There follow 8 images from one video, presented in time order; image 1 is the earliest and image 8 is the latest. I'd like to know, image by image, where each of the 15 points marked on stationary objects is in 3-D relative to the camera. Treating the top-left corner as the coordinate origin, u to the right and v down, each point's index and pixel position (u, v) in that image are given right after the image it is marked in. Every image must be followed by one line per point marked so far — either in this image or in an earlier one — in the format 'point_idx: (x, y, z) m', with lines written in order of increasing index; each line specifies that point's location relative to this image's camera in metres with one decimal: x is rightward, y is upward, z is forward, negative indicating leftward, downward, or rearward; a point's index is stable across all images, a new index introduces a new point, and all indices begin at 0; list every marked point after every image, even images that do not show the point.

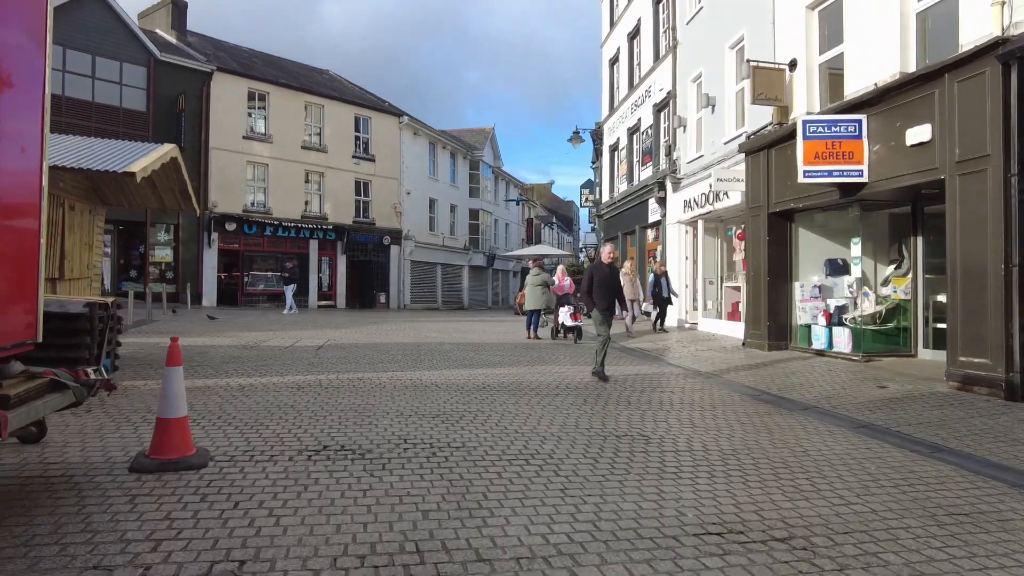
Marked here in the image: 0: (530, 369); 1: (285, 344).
0: (+0.3, -1.2, +9.7) m
1: (-4.3, -1.0, +12.4) m
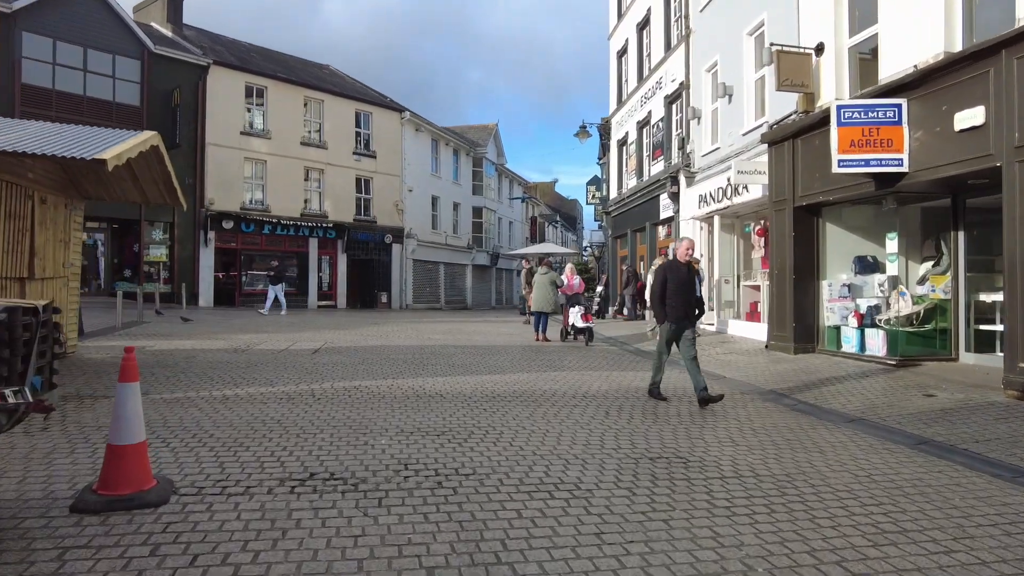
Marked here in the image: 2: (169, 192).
0: (+0.4, -1.2, +9.0) m
1: (-4.1, -1.0, +11.7) m
2: (-4.9, +1.4, +9.4) m
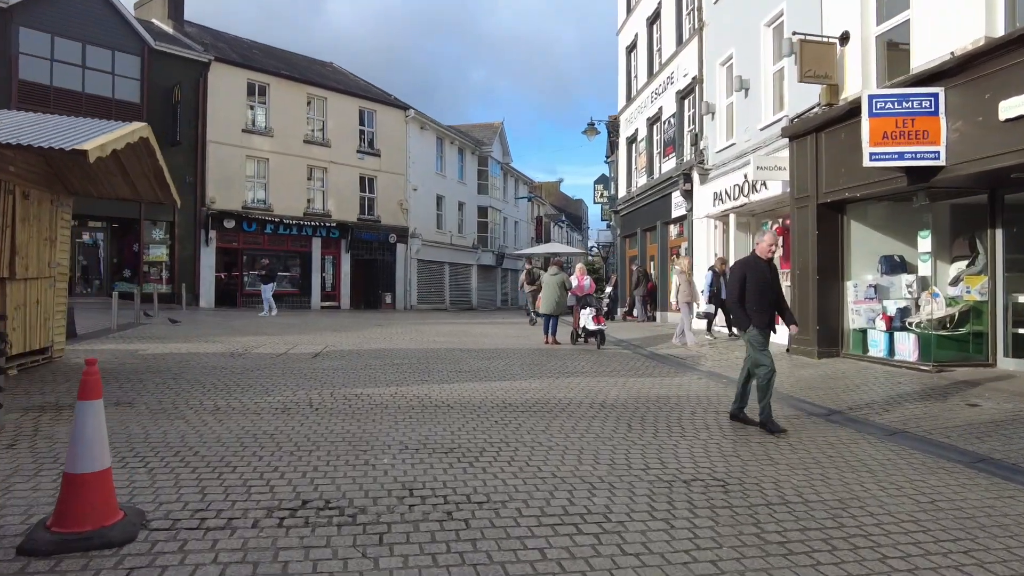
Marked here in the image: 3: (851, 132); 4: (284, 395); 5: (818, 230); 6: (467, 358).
0: (+0.6, -1.2, +8.5) m
1: (-4.0, -1.1, +11.2) m
2: (-4.8, +1.4, +8.9) m
3: (+5.2, +2.4, +10.2) m
4: (-2.4, -1.1, +7.0) m
5: (+5.1, +1.0, +10.9) m
6: (-0.7, -1.1, +10.8) m
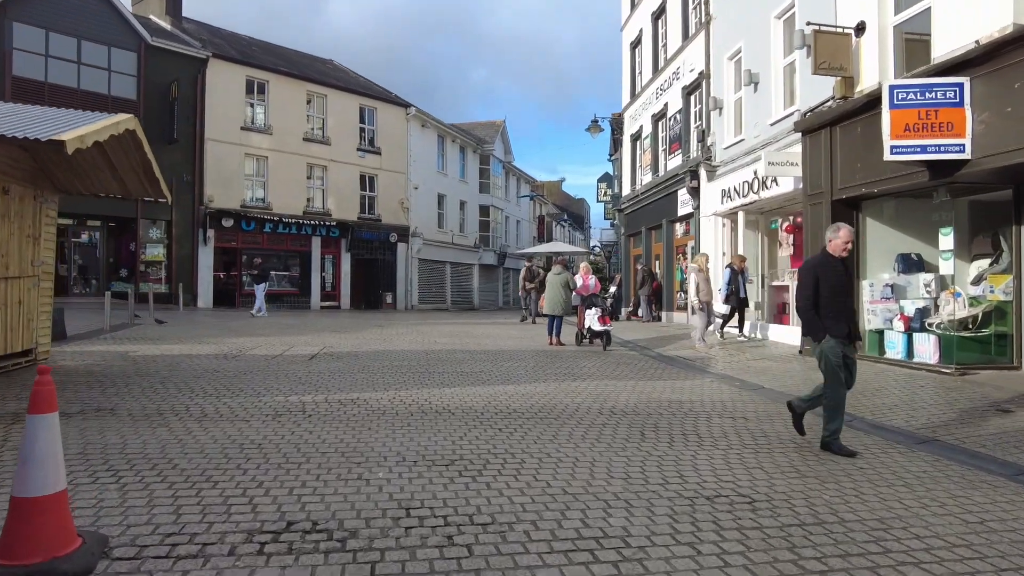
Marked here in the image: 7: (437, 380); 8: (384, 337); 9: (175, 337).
0: (+0.6, -1.2, +8.1) m
1: (-3.9, -1.1, +10.8) m
2: (-4.7, +1.4, +8.5) m
3: (+5.3, +2.4, +9.8) m
4: (-2.4, -1.1, +6.7) m
5: (+5.1, +1.0, +10.6) m
6: (-0.7, -1.1, +10.5) m
7: (-0.9, -1.1, +8.1) m
8: (-2.6, -1.0, +13.5) m
9: (-6.4, -0.9, +12.4) m
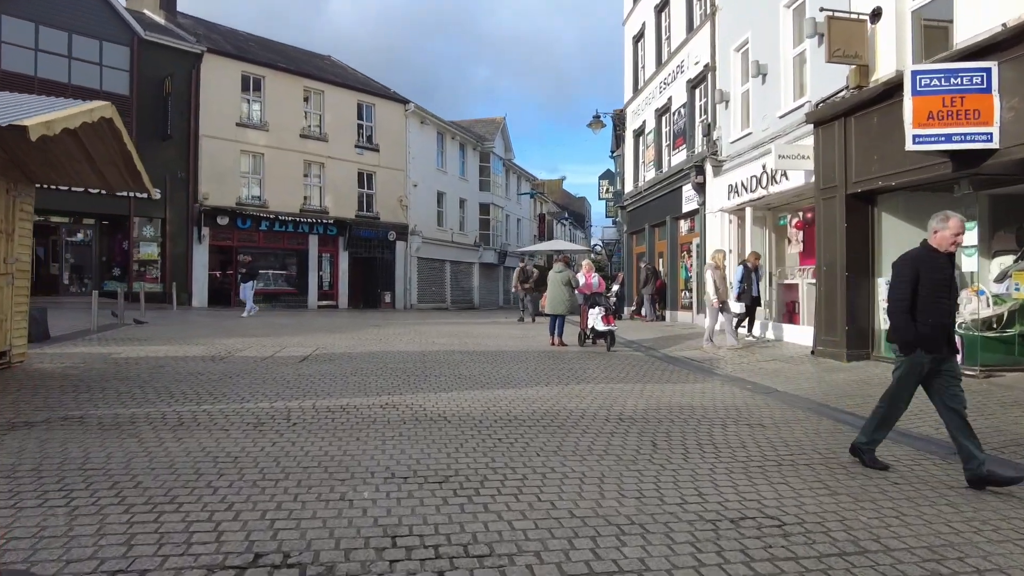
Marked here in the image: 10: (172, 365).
0: (+0.6, -1.2, +7.7) m
1: (-3.9, -1.0, +10.4) m
2: (-4.7, +1.4, +8.1) m
3: (+5.3, +2.5, +9.3) m
4: (-2.4, -1.1, +6.2) m
5: (+5.2, +1.0, +10.1) m
6: (-0.7, -1.1, +10.0) m
7: (-0.9, -1.1, +7.7) m
8: (-2.6, -1.0, +13.1) m
9: (-6.4, -0.9, +12.0) m
10: (-4.5, -1.0, +8.8) m
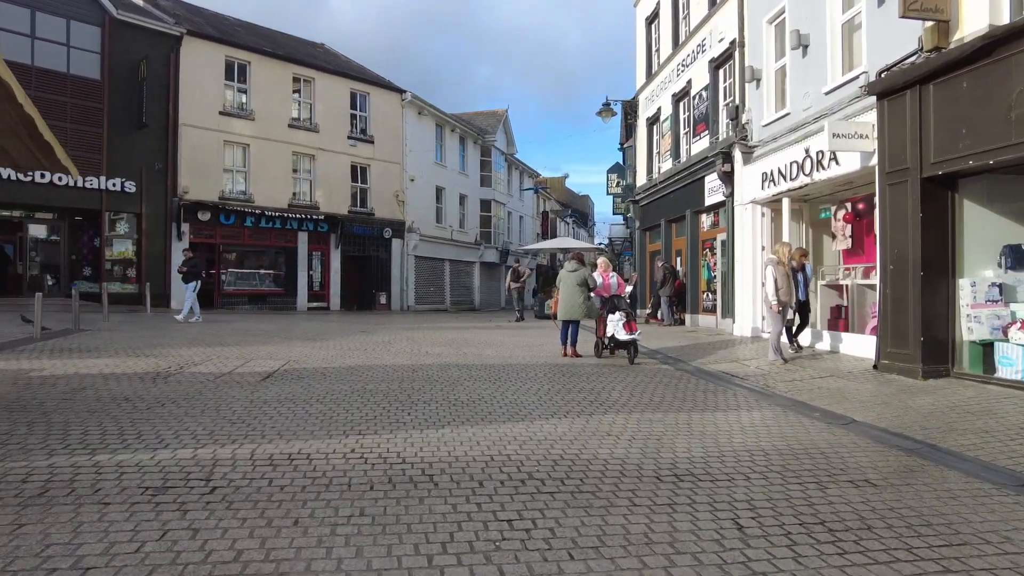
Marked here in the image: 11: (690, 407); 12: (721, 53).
0: (+0.7, -1.2, +6.0) m
1: (-3.8, -1.1, +8.7) m
2: (-4.6, +1.4, +6.4) m
3: (+5.4, +2.4, +7.6) m
4: (-2.3, -1.2, +4.5) m
5: (+5.2, +1.0, +8.4) m
6: (-0.6, -1.1, +8.3) m
7: (-0.8, -1.2, +6.0) m
8: (-2.5, -1.0, +11.4) m
9: (-6.3, -0.9, +10.3) m
10: (-4.5, -1.1, +7.1) m
11: (+1.8, -1.3, +7.0) m
12: (+5.0, +5.7, +15.8) m
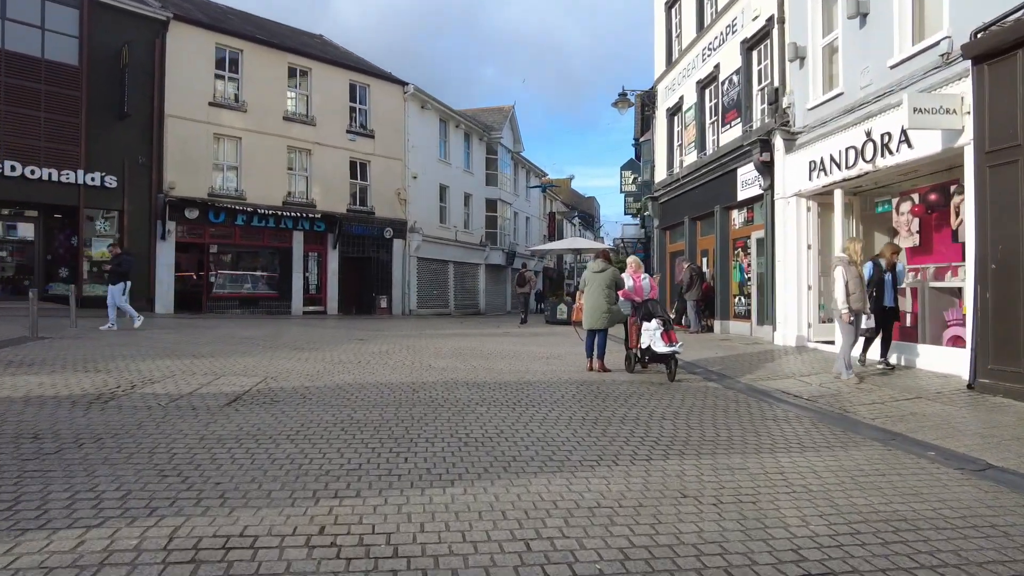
0: (+0.9, -1.2, +4.4) m
1: (-3.6, -1.1, +7.2) m
2: (-4.4, +1.4, +4.9) m
3: (+5.6, +2.4, +6.1) m
4: (-2.1, -1.2, +3.0) m
5: (+5.5, +0.9, +6.8) m
6: (-0.3, -1.2, +6.8) m
7: (-0.6, -1.2, +4.4) m
8: (-2.3, -1.0, +9.8) m
9: (-6.0, -1.0, +8.8) m
10: (-4.2, -1.1, +5.6) m
11: (+2.1, -1.3, +5.4) m
12: (+5.3, +5.6, +14.3) m
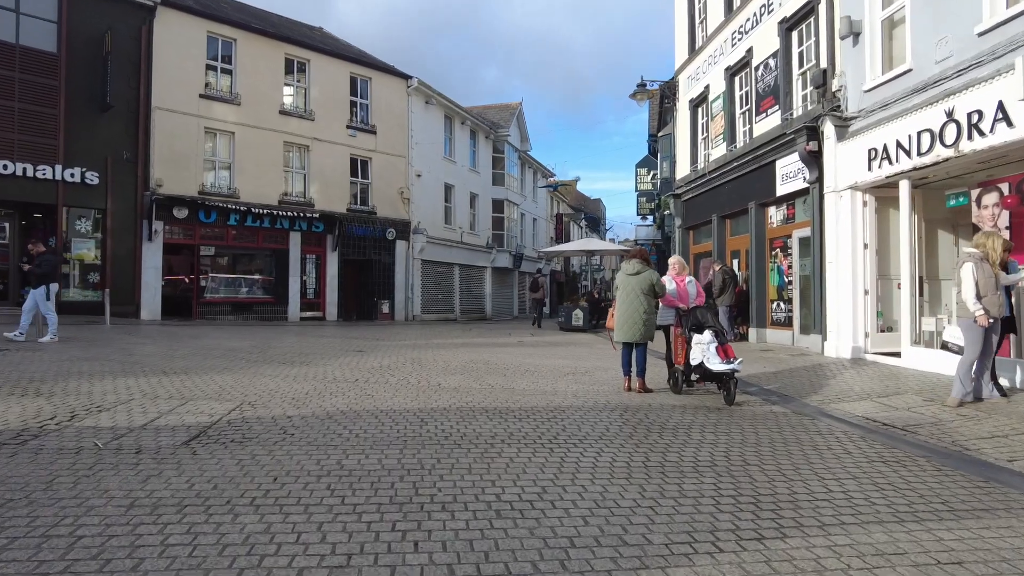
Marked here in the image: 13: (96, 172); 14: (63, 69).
0: (+1.2, -1.3, +3.0) m
1: (-3.3, -1.1, +5.8) m
2: (-4.1, +1.3, +3.5) m
3: (+5.9, +2.3, +4.7) m
4: (-1.8, -1.2, +1.6) m
5: (+5.8, +0.9, +5.4) m
6: (-0.1, -1.2, +5.4) m
7: (-0.3, -1.2, +3.0) m
8: (-2.0, -1.1, +8.4) m
9: (-5.7, -1.0, +7.4) m
10: (-3.9, -1.1, +4.2) m
11: (+2.4, -1.3, +4.0) m
12: (+5.6, +5.5, +12.9) m
13: (-11.3, +3.2, +17.9) m
14: (-11.8, +5.7, +17.2) m
